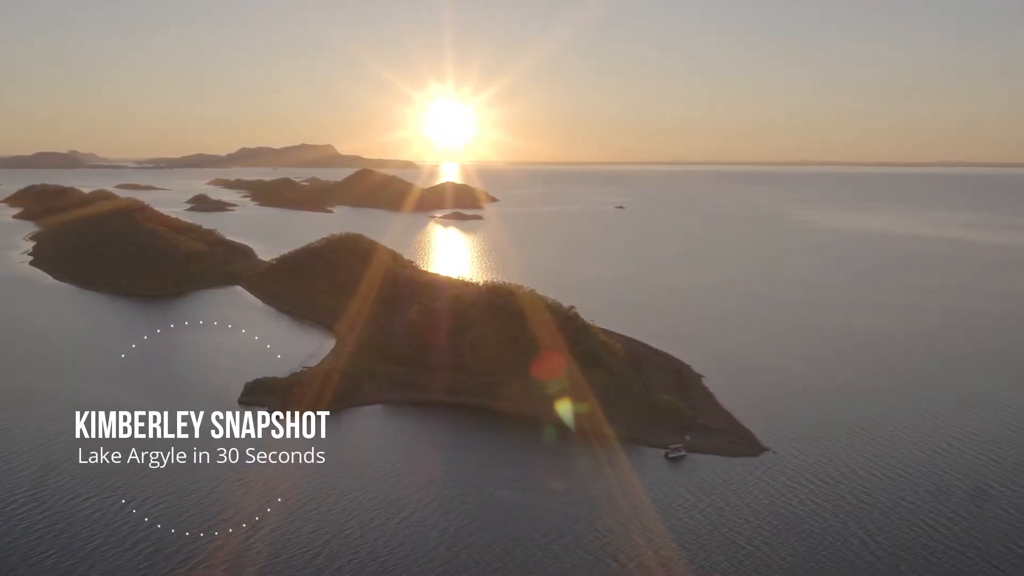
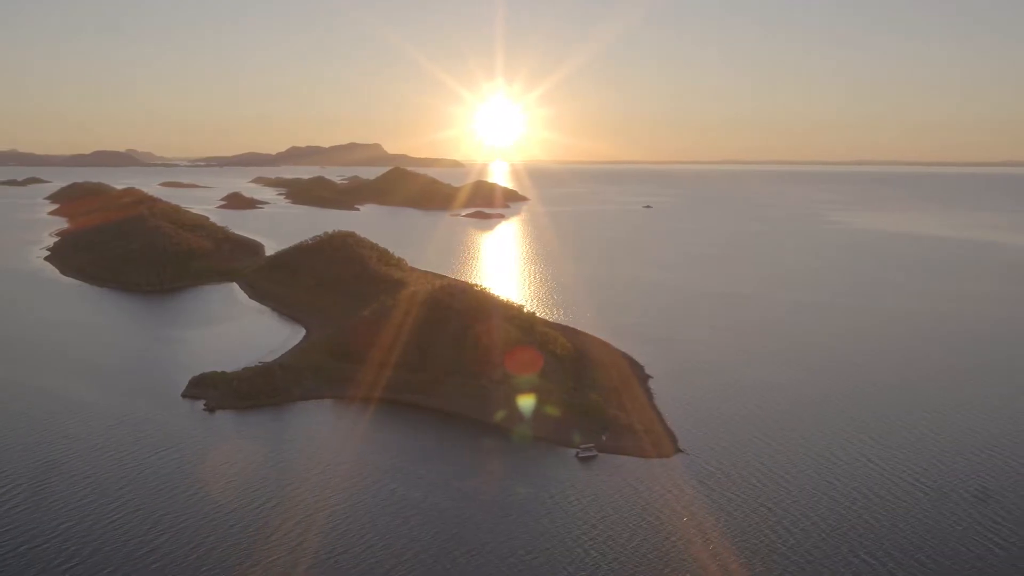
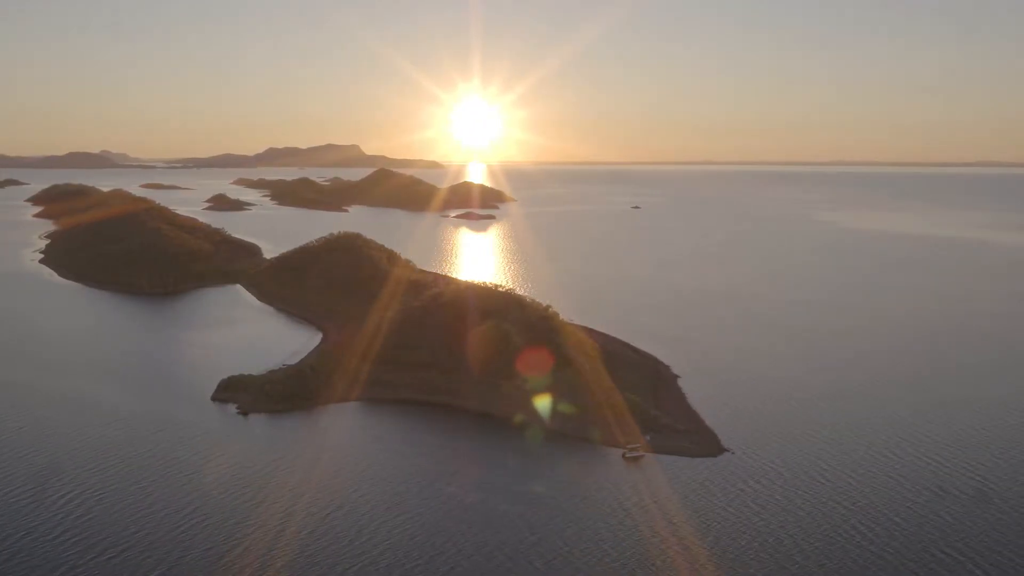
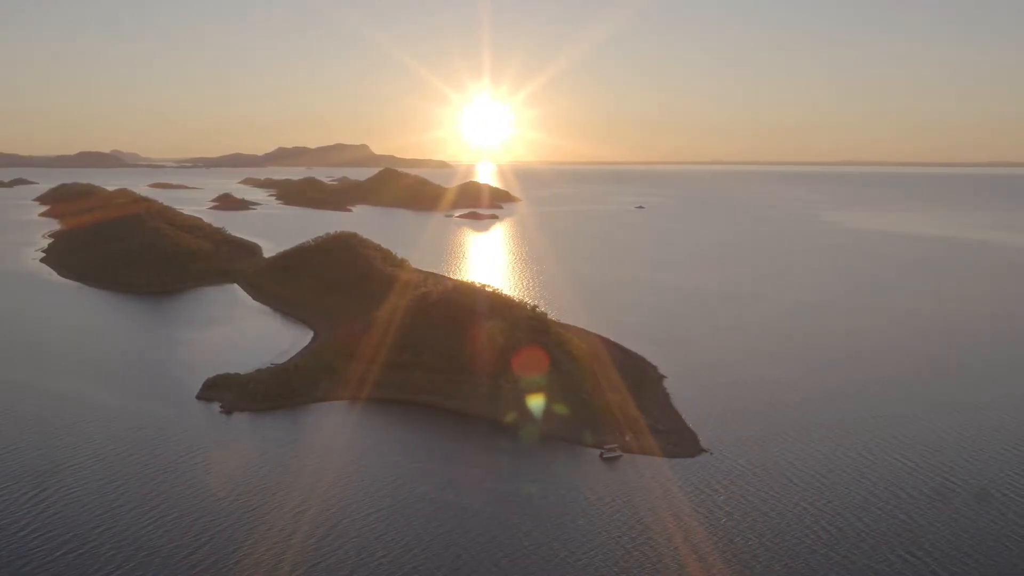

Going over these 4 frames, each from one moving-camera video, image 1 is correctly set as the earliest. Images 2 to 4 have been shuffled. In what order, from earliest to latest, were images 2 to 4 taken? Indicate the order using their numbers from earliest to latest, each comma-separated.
3, 4, 2
